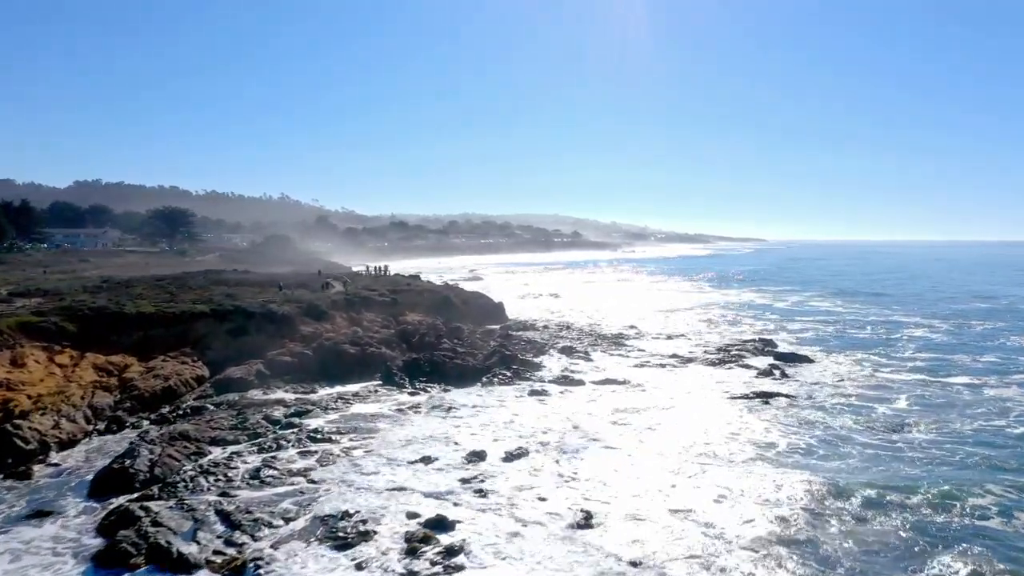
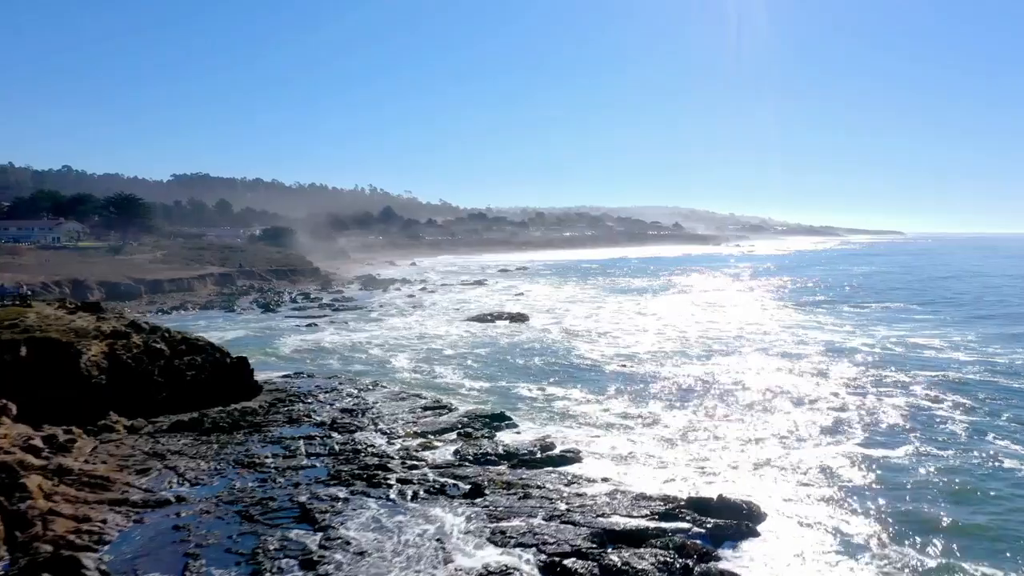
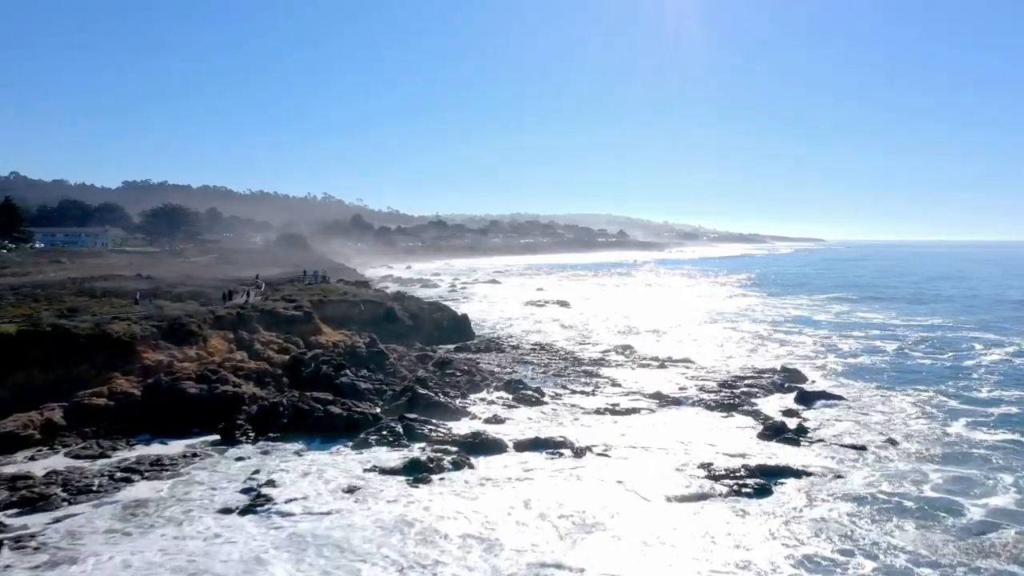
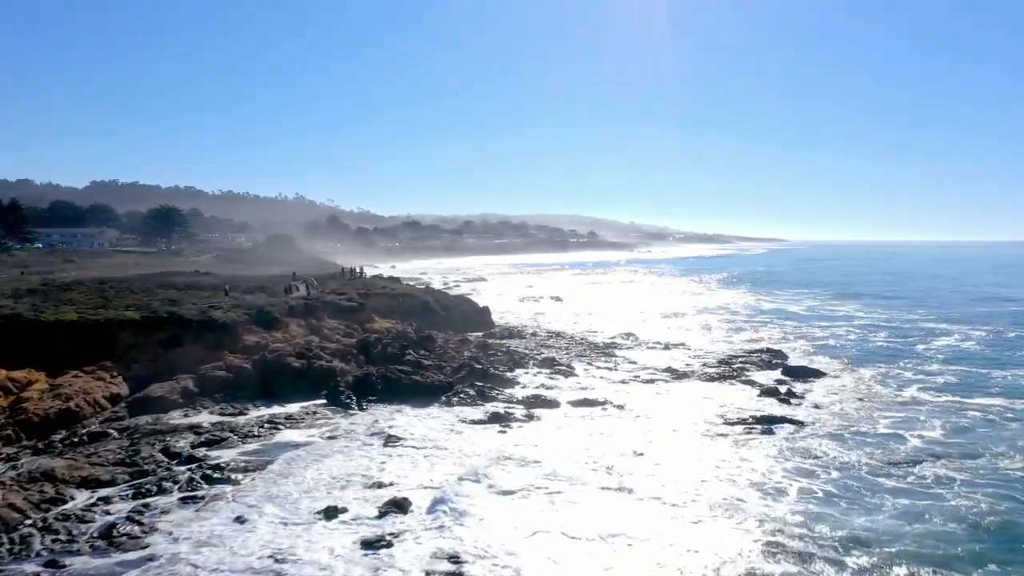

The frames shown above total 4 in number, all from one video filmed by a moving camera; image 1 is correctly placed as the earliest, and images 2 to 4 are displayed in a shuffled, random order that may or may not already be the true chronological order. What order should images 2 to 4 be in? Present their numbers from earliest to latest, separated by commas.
4, 3, 2
